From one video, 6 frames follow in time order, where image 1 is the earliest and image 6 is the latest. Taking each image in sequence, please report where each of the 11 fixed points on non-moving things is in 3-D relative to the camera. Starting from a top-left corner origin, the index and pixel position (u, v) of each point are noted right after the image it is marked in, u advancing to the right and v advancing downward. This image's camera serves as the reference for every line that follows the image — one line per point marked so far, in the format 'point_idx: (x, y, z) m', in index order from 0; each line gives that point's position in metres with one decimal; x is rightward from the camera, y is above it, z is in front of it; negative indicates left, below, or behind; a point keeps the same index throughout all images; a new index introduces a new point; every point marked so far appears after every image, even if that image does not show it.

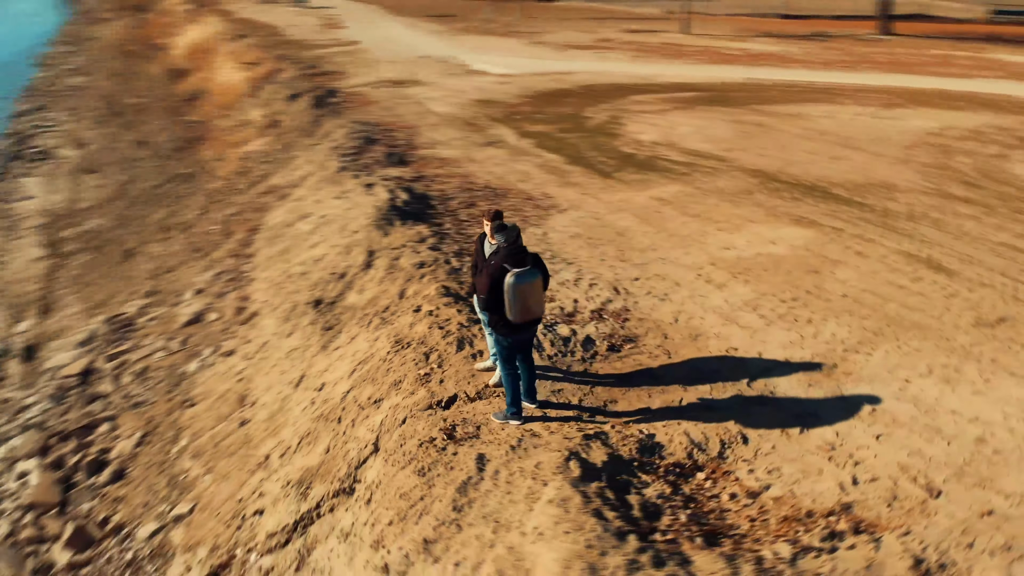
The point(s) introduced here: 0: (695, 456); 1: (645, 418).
0: (+0.6, -0.5, +2.6) m
1: (+0.5, -0.4, +2.9) m
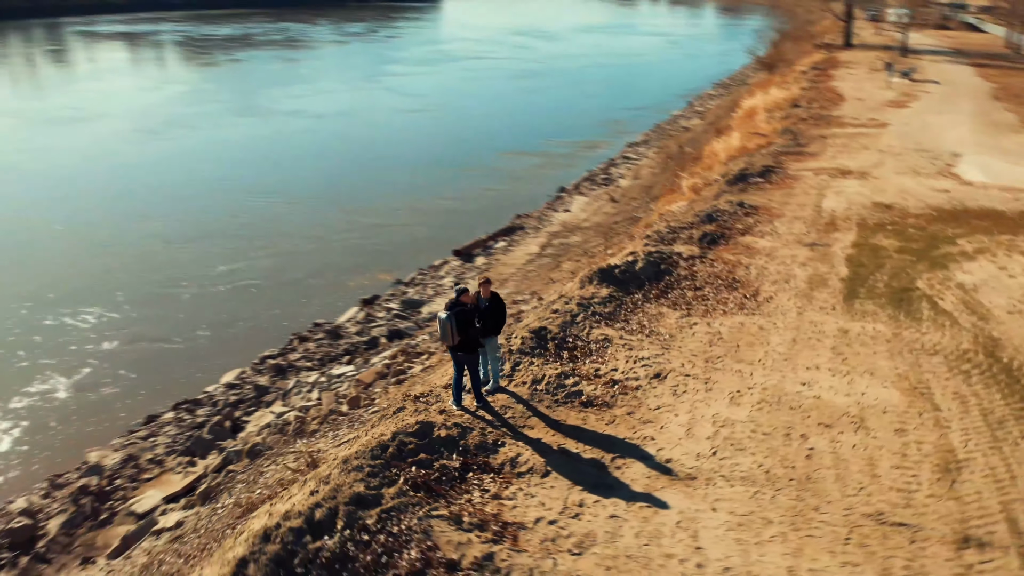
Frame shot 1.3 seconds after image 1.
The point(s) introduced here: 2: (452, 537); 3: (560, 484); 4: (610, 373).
0: (-0.1, -0.9, +3.9) m
1: (+0.1, -0.8, +4.1) m
2: (-0.3, -1.0, +3.3) m
3: (+0.2, -0.9, +3.7) m
4: (+0.6, -0.5, +4.8) m
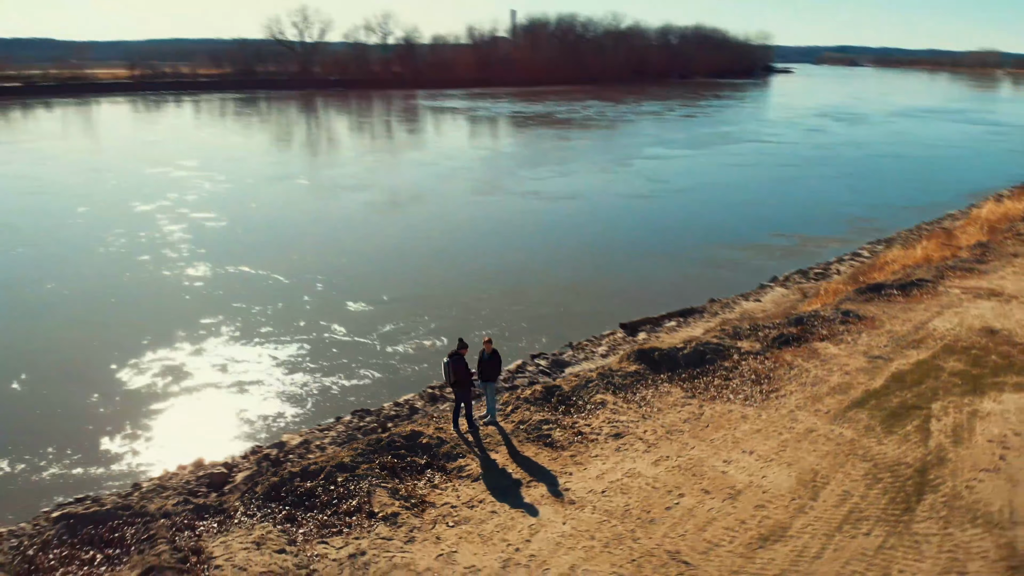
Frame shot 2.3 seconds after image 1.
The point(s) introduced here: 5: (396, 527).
0: (-0.4, -1.2, +5.5) m
1: (-0.2, -1.2, +5.7) m
2: (-0.8, -1.3, +5.1) m
3: (-0.2, -1.3, +5.3) m
4: (+0.5, -1.1, +6.2) m
5: (-0.7, -1.4, +4.8) m
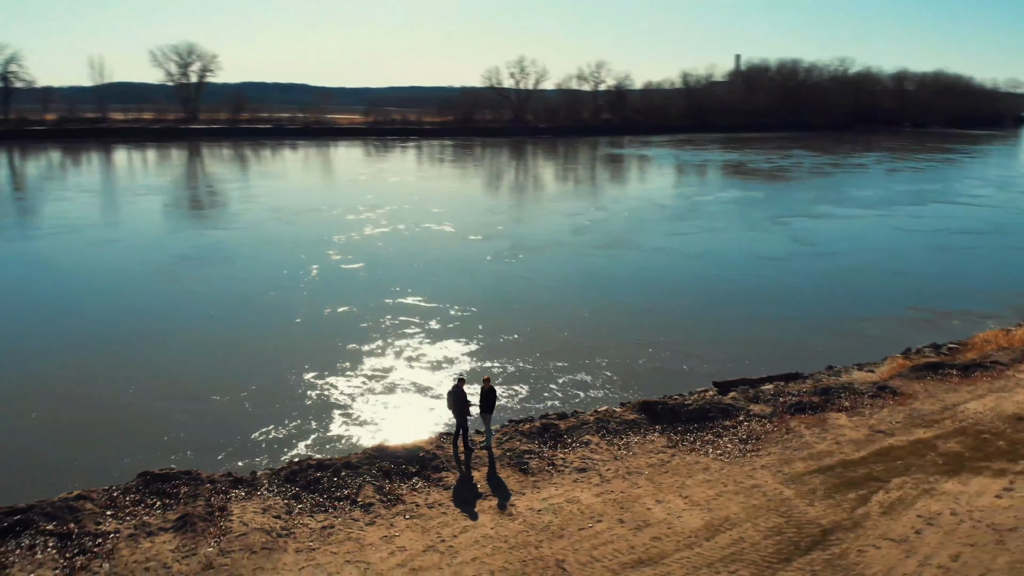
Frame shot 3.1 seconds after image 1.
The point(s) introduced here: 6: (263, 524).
0: (-0.7, -1.6, +6.9) m
1: (-0.4, -1.6, +7.0) m
2: (-1.2, -1.7, +6.6) m
3: (-0.6, -1.7, +6.6) m
4: (+0.4, -1.6, +7.3) m
5: (-1.1, -1.8, +6.3) m
6: (-1.9, -1.8, +6.0) m
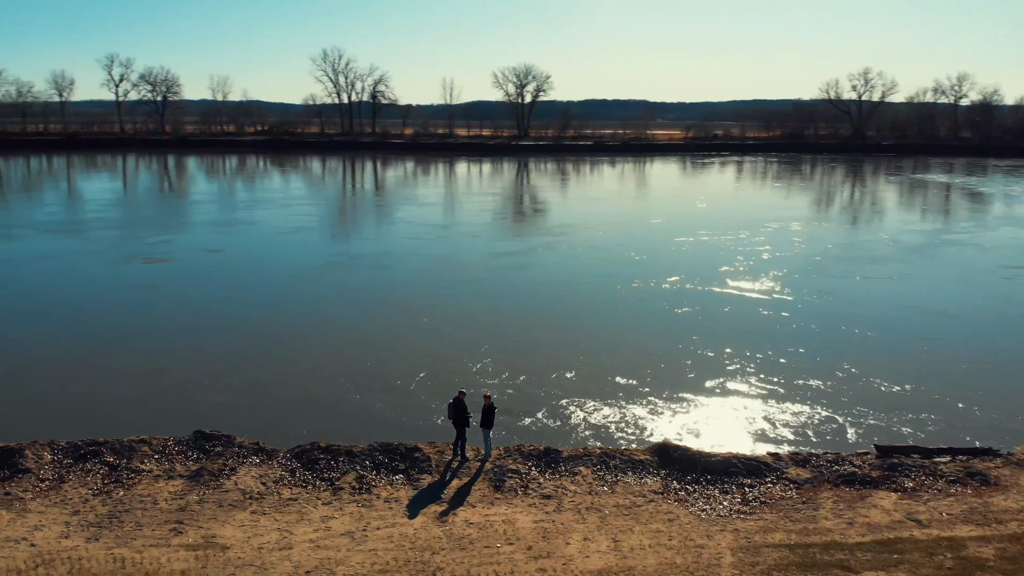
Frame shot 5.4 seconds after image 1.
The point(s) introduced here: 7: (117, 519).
0: (-1.0, -1.8, +7.7) m
1: (-0.7, -1.8, +7.7) m
2: (-1.6, -1.8, +7.5) m
3: (-1.0, -1.9, +7.4) m
4: (+0.2, -1.8, +7.6) m
5: (-1.6, -1.9, +7.3) m
6: (-2.4, -1.8, +7.3) m
7: (-3.3, -1.9, +6.6) m
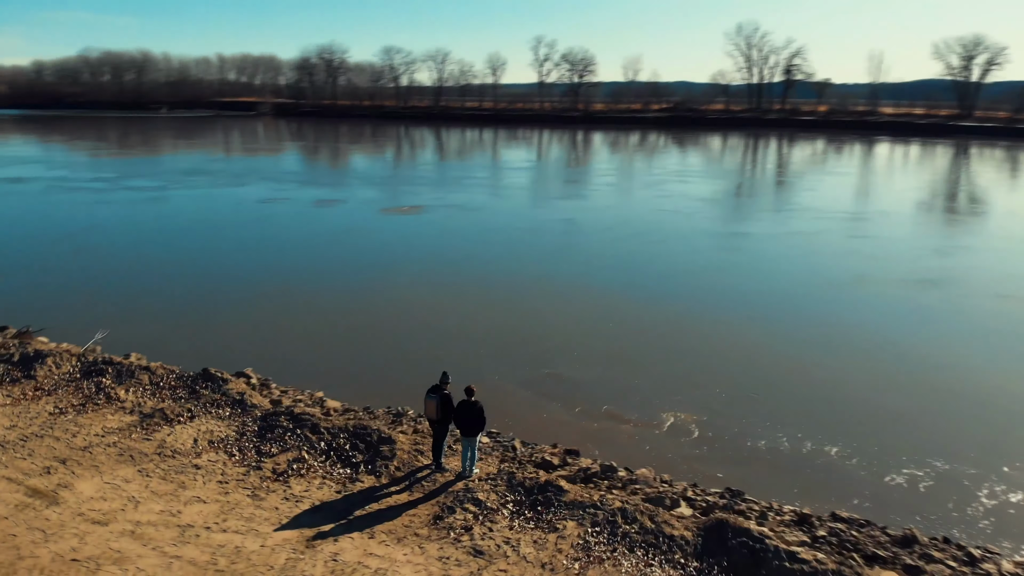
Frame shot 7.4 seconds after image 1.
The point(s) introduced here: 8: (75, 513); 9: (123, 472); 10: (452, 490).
0: (-1.2, -1.4, +5.8) m
1: (-0.9, -1.4, +5.7) m
2: (-1.7, -1.3, +6.0) m
3: (-1.3, -1.4, +5.6) m
4: (-0.2, -1.6, +5.2) m
5: (-1.9, -1.4, +5.8) m
6: (-2.6, -1.2, +6.2) m
7: (-3.7, -1.2, +6.0) m
8: (-2.8, -1.4, +5.1) m
9: (-2.8, -1.3, +5.7) m
10: (-0.4, -1.4, +5.7) m
